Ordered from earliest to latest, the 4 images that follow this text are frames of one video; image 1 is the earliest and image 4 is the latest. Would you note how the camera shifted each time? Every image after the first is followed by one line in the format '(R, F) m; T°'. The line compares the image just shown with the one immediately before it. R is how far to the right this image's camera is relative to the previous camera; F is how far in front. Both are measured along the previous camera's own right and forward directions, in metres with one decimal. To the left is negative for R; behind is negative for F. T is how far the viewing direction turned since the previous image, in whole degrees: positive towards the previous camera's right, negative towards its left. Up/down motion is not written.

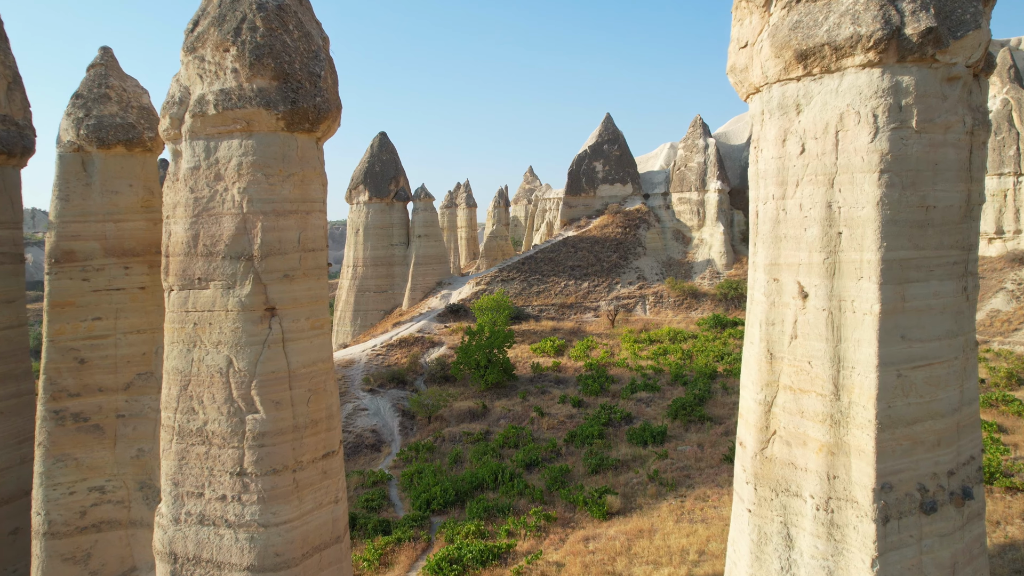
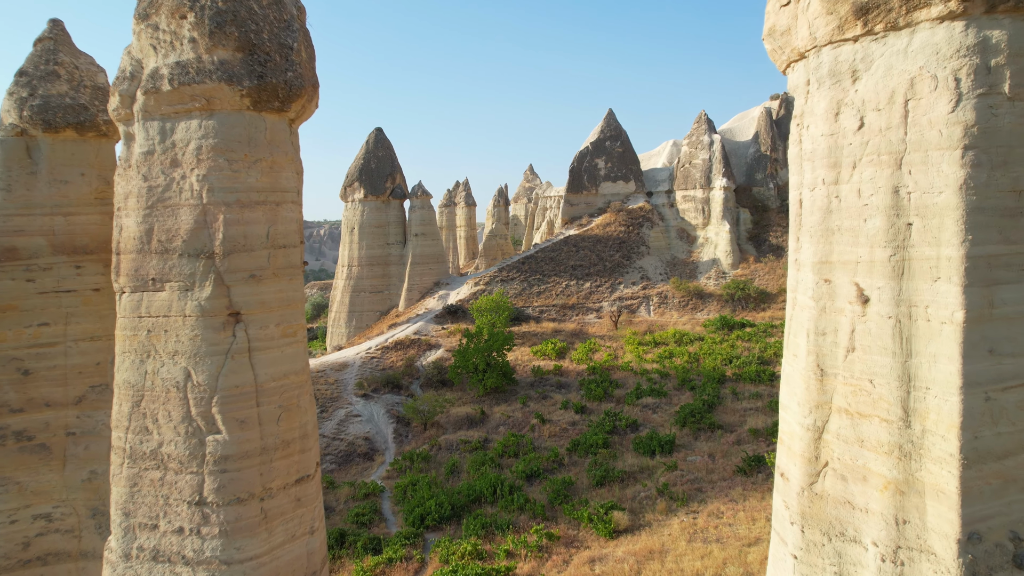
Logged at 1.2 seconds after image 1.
(0.0, +0.5) m; 0°
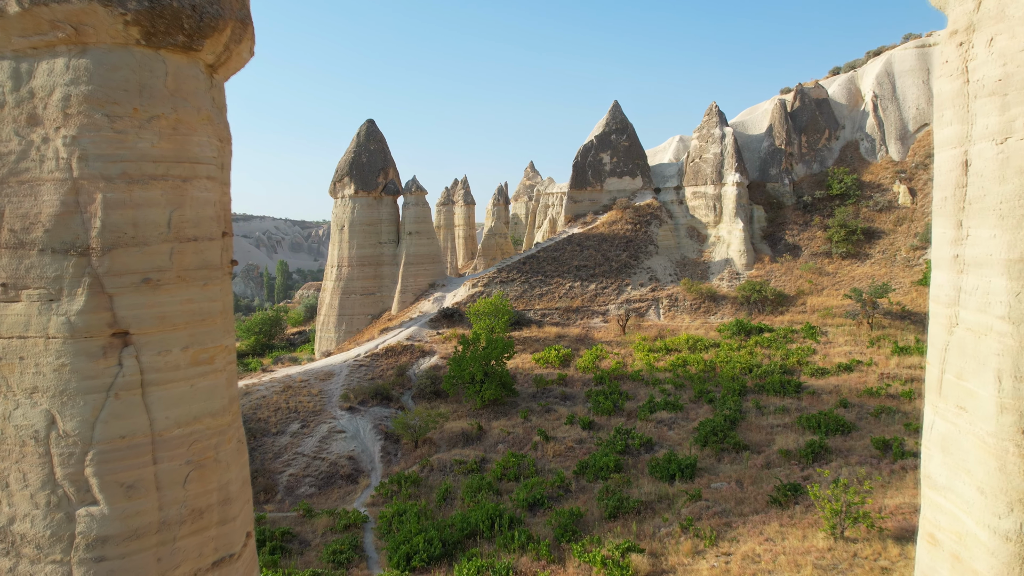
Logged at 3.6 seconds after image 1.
(0.0, +1.1) m; 0°
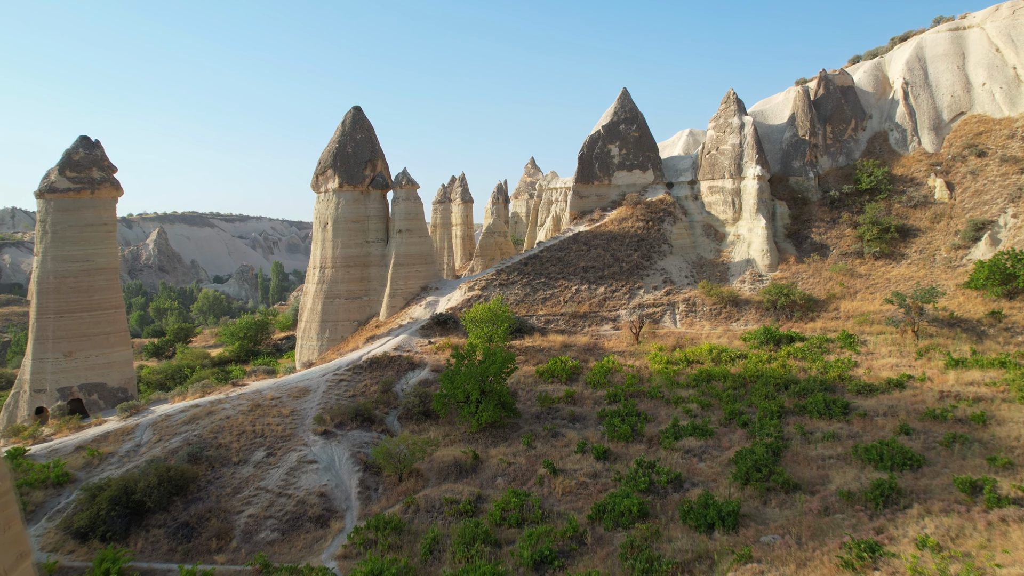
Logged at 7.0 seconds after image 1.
(0.0, +1.5) m; 0°
